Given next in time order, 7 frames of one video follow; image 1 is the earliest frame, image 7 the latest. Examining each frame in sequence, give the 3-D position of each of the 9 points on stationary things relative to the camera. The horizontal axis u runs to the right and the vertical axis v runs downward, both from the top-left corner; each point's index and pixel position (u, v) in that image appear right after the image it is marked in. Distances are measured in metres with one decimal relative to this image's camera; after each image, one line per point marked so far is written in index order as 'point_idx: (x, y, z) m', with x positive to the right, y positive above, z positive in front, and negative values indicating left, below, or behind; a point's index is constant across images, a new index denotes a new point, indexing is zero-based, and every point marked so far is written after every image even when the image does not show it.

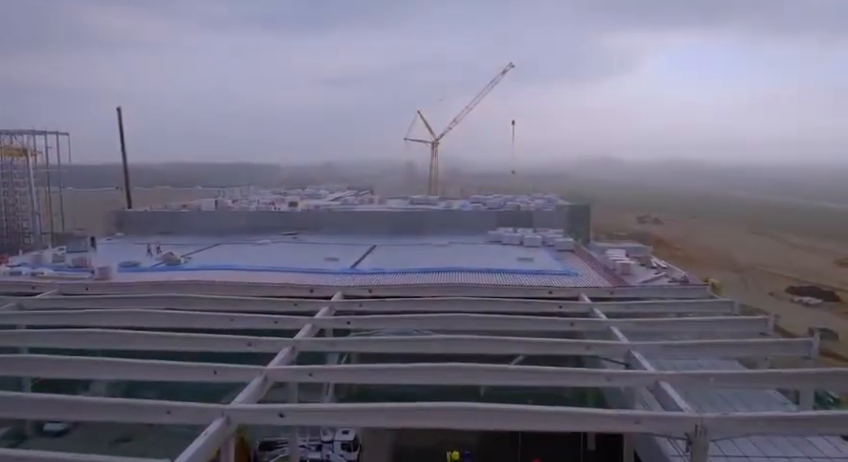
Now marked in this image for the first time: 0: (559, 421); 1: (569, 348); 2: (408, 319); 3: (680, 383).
0: (+2.8, -4.1, +14.0) m
1: (+3.9, -3.1, +17.4) m
2: (-0.5, -2.6, +19.2) m
3: (+6.2, -3.7, +15.7) m
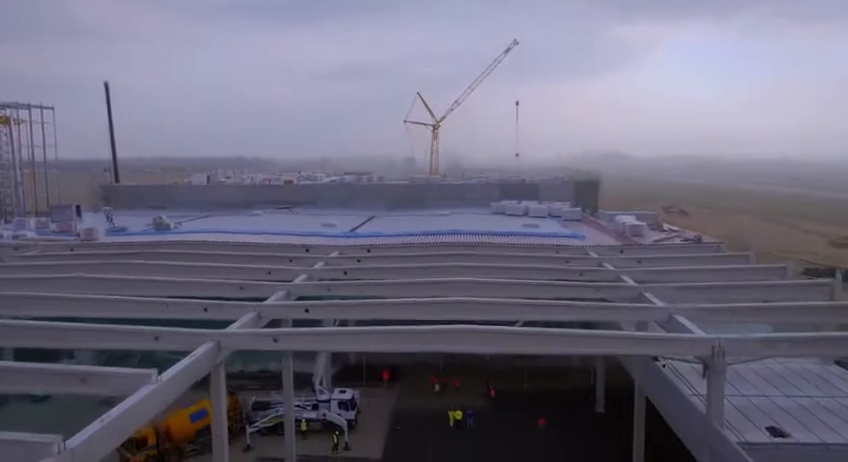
0: (+2.9, -2.3, +13.2) m
1: (+3.9, -1.5, +16.7) m
2: (-0.4, -1.0, +18.5) m
3: (+6.2, -1.9, +15.0) m
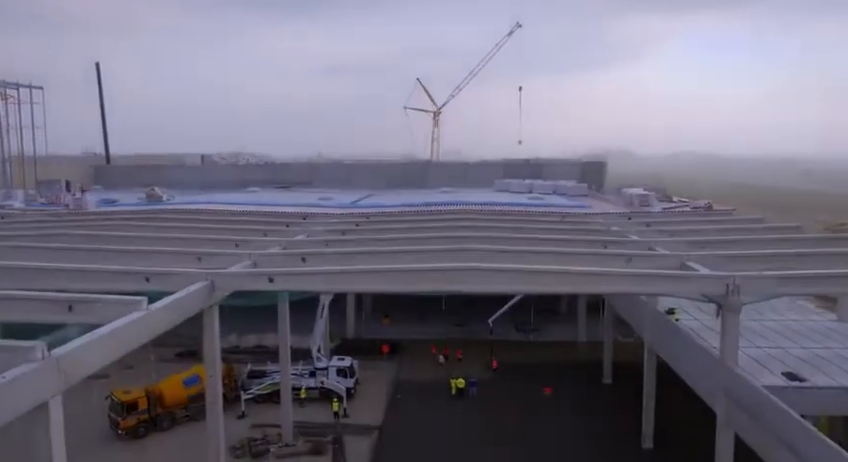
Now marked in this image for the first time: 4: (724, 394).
0: (+2.9, -1.0, +12.7) m
1: (+3.9, -0.3, +16.1) m
2: (-0.4, +0.1, +18.0) m
3: (+6.3, -0.7, +14.4) m
4: (+5.7, -3.1, +12.6) m
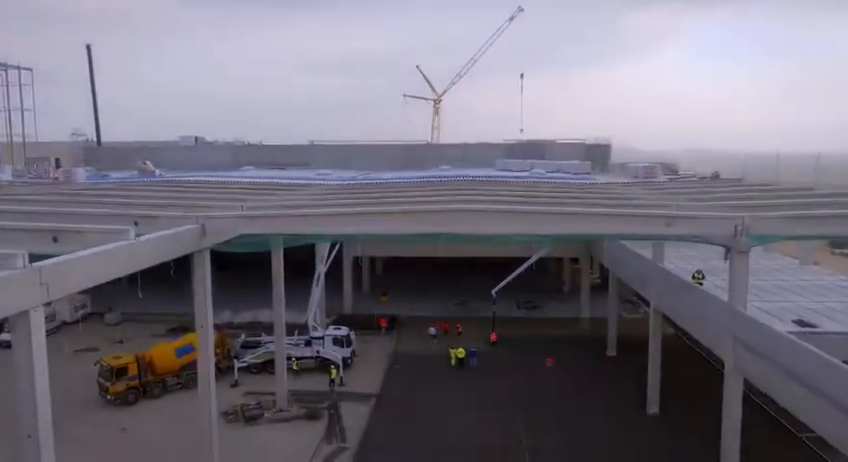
0: (+2.9, +0.1, +12.2) m
1: (+3.9, +0.7, +15.7) m
2: (-0.4, +1.1, +17.6) m
3: (+6.2, +0.4, +14.0) m
4: (+5.7, -2.0, +12.2) m
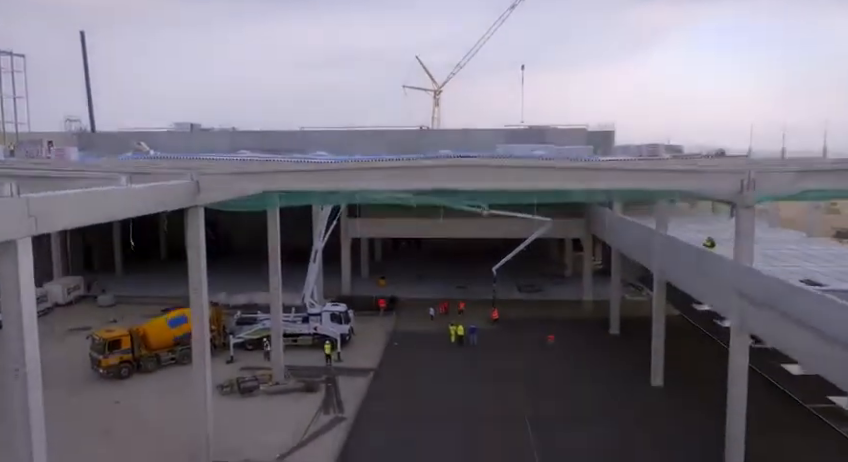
0: (+2.9, +1.0, +12.0) m
1: (+3.9, +1.5, +15.5) m
2: (-0.4, +1.8, +17.3) m
3: (+6.2, +1.1, +13.7) m
4: (+5.7, -1.2, +11.8) m
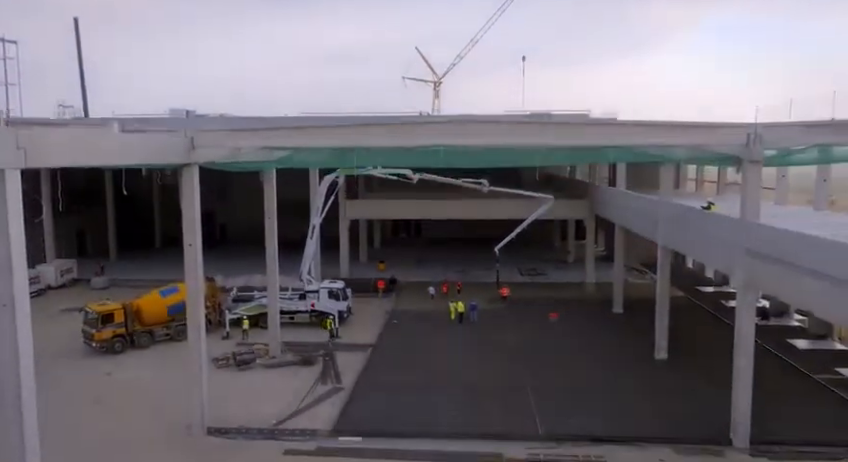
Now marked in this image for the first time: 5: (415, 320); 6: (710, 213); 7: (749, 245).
0: (+2.9, +1.7, +11.7) m
1: (+3.9, +2.2, +15.2) m
2: (-0.4, +2.4, +17.1) m
3: (+6.2, +1.9, +13.5) m
4: (+5.7, -0.4, +11.5) m
5: (-0.3, -2.4, +17.9) m
6: (+5.7, +0.4, +13.0) m
7: (+5.6, -0.2, +11.3) m
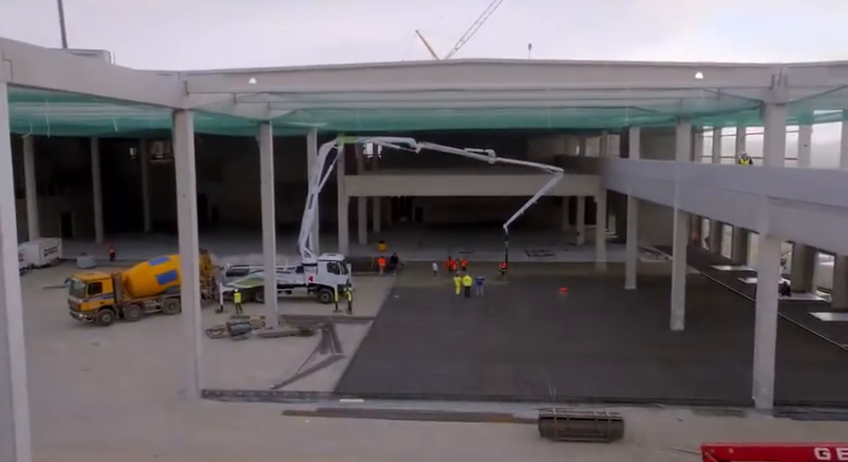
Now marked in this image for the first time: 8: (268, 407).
0: (+3.0, +2.6, +11.1) m
1: (+4.0, +3.0, +14.6) m
2: (-0.4, +3.2, +16.5) m
3: (+6.3, +2.7, +12.9) m
4: (+5.8, +0.5, +10.9) m
5: (-0.2, -1.7, +17.2) m
6: (+5.8, +1.2, +12.3) m
7: (+5.8, +0.6, +10.7) m
8: (-2.6, -3.0, +11.0) m
